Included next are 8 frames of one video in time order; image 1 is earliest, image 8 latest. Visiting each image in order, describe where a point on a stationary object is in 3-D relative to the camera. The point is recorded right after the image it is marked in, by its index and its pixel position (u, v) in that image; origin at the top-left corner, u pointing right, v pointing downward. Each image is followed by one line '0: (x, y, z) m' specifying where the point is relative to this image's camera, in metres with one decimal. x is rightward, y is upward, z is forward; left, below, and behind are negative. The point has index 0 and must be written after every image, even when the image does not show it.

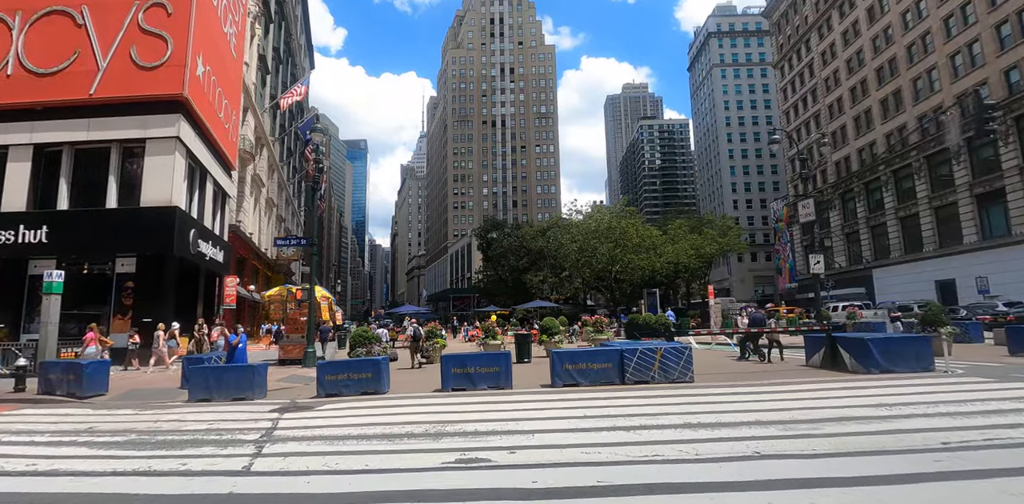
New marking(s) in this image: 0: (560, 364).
0: (+0.9, -2.2, +10.6) m
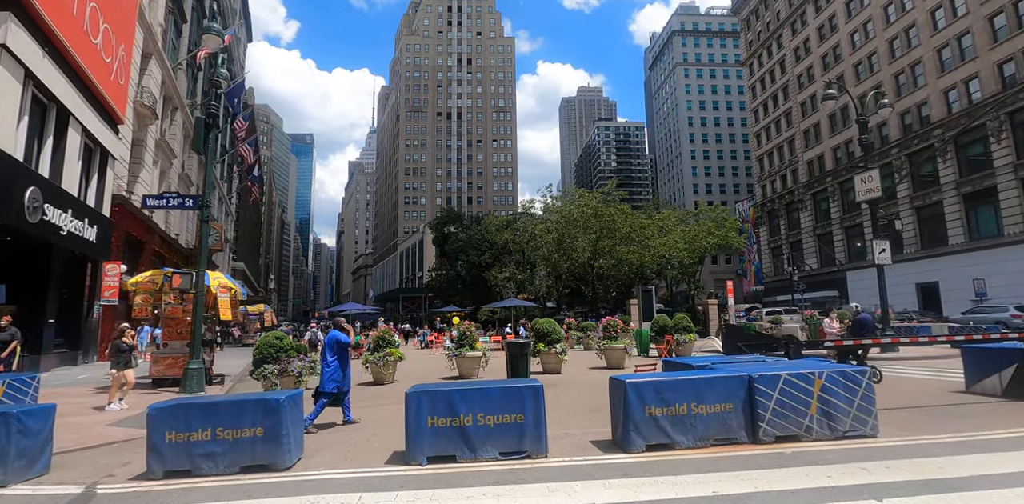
0: (+1.3, -1.6, +5.5) m
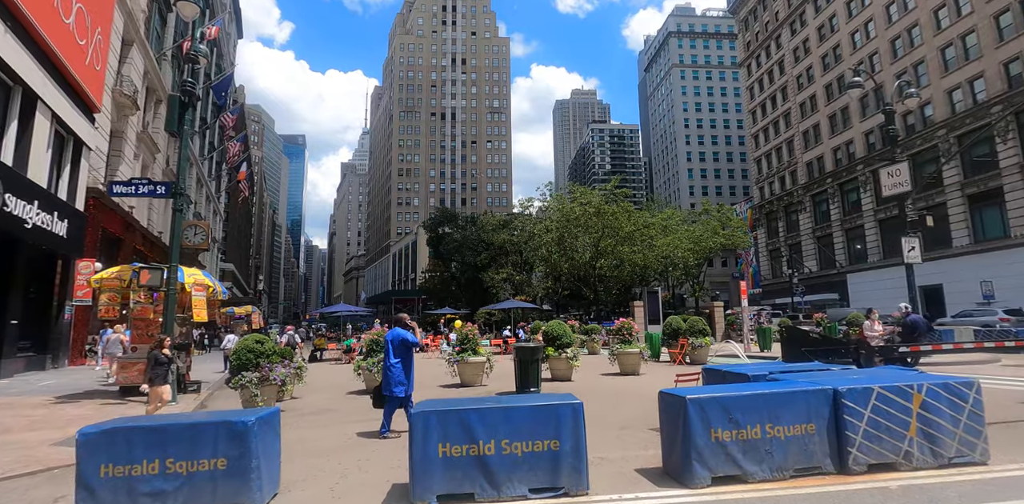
0: (+1.6, -1.5, +4.4) m
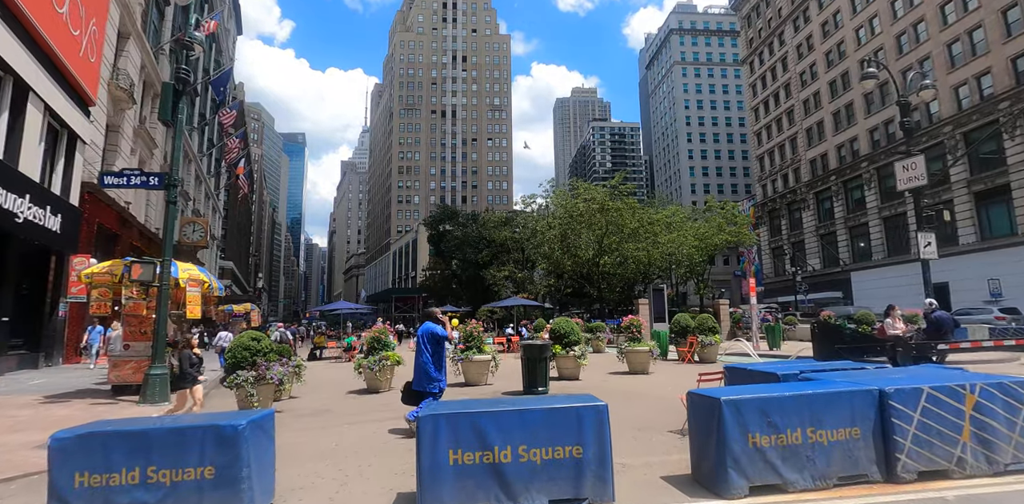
0: (+1.7, -1.4, +4.0) m
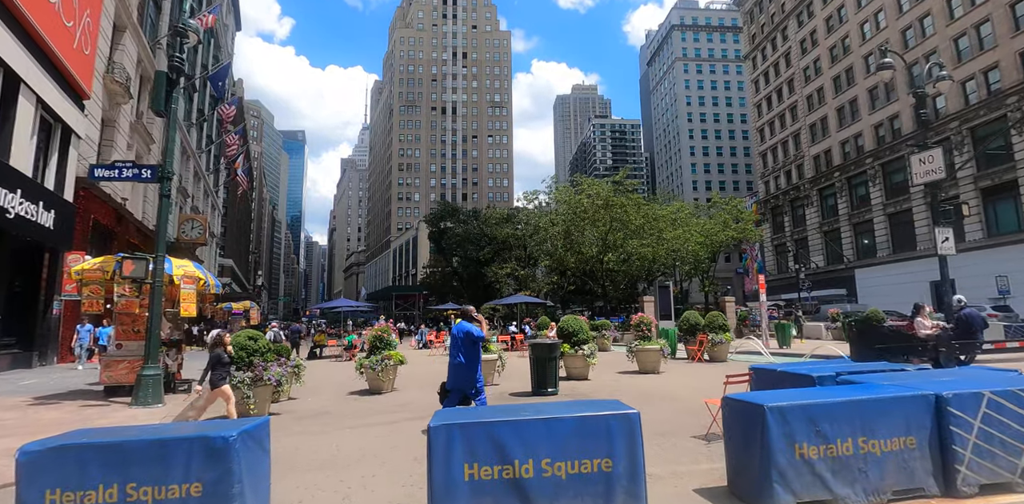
0: (+1.8, -1.3, +3.6) m
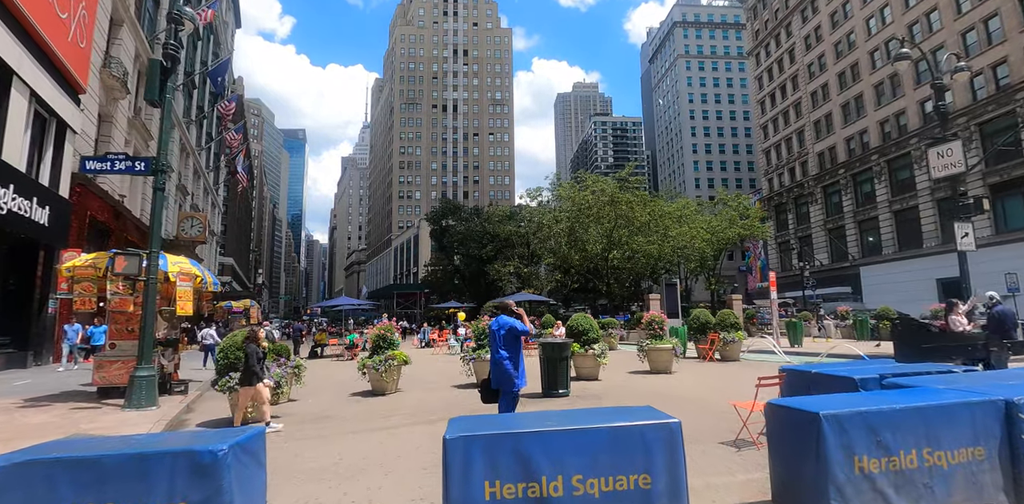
0: (+2.0, -1.2, +3.2) m
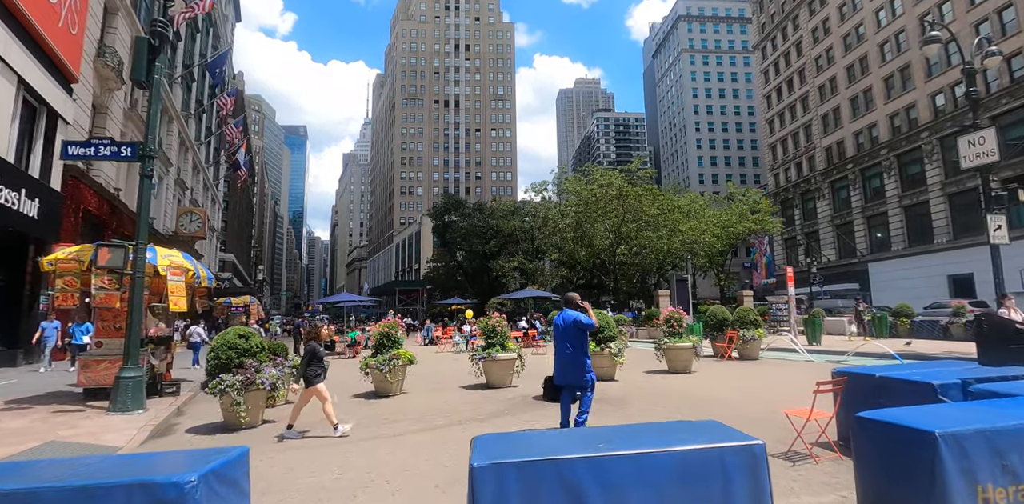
0: (+2.2, -1.1, +2.6) m
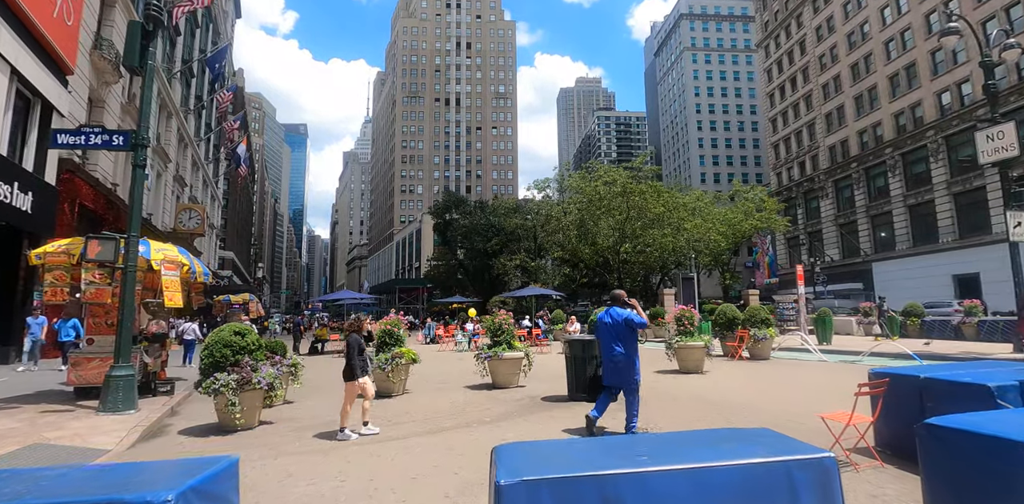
0: (+2.3, -1.1, +2.2) m
